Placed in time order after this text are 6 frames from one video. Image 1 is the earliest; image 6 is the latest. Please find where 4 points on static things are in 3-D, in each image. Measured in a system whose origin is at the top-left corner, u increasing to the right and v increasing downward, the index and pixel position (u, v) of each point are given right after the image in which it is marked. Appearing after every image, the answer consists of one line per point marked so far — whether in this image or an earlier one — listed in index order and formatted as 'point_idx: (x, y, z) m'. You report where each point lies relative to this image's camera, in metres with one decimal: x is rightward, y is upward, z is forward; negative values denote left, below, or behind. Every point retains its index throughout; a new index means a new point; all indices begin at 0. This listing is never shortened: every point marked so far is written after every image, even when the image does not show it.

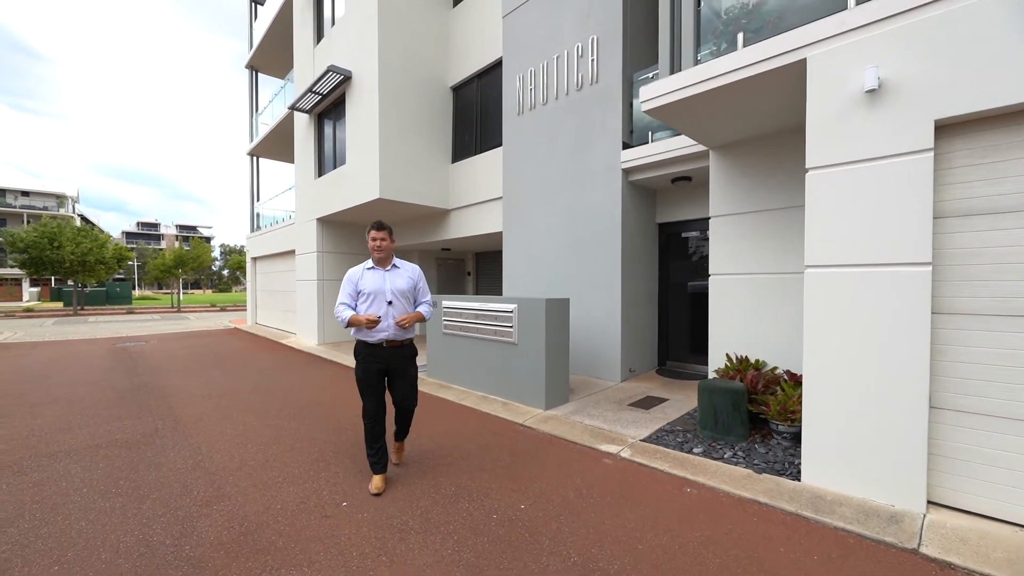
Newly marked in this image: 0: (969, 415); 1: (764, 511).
0: (+2.8, -0.8, +2.8) m
1: (+1.6, -1.4, +2.8) m
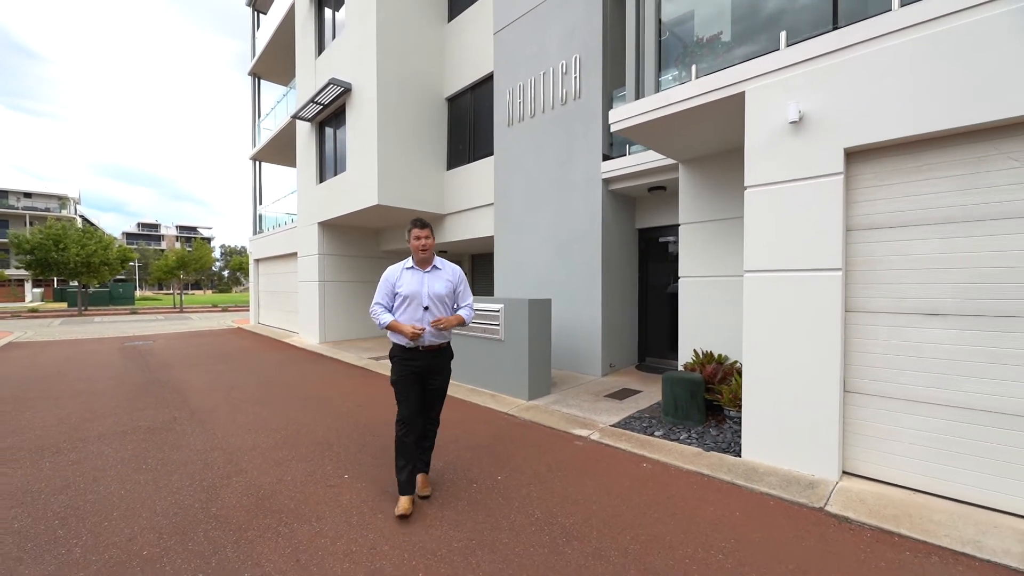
0: (+2.6, -0.8, +3.2) m
1: (+1.4, -1.4, +3.3) m
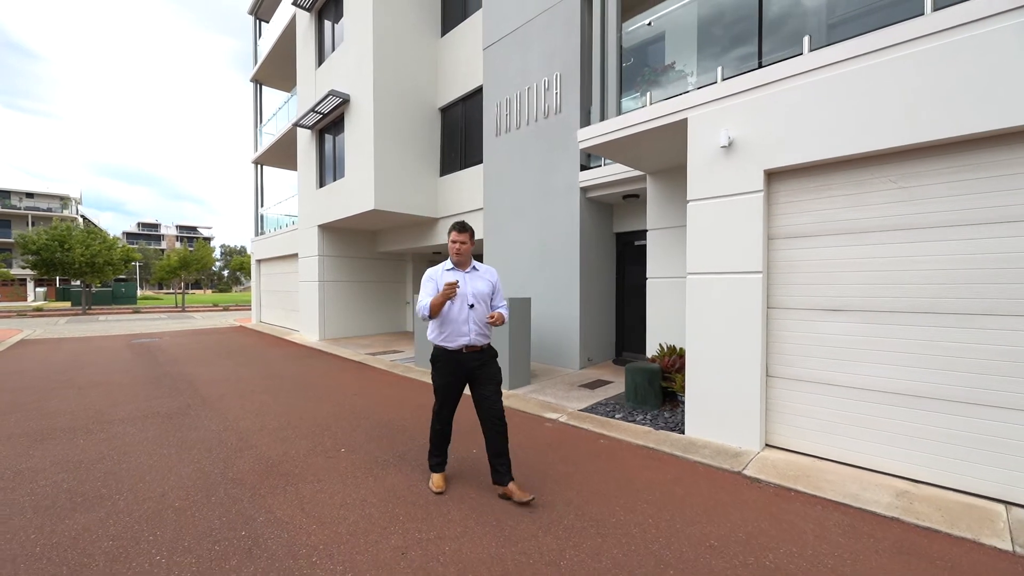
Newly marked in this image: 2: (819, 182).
0: (+2.4, -0.8, +3.8) m
1: (+1.2, -1.4, +3.9) m
2: (+2.5, +0.9, +3.7) m
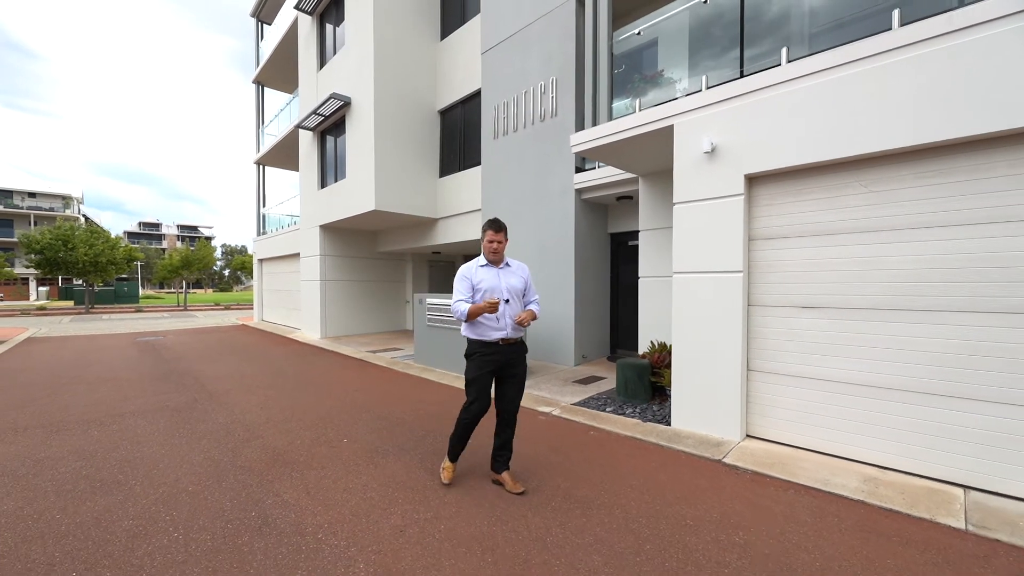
0: (+2.3, -0.8, +4.0) m
1: (+1.1, -1.4, +4.1) m
2: (+2.5, +0.9, +3.9) m
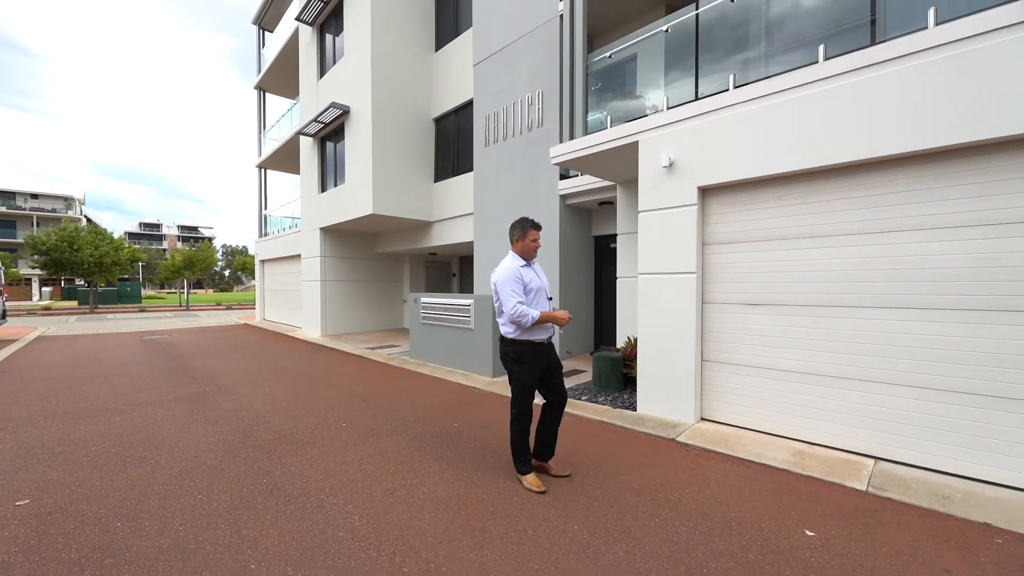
0: (+2.1, -0.8, +4.5) m
1: (+0.9, -1.4, +4.6) m
2: (+2.3, +0.9, +4.4) m
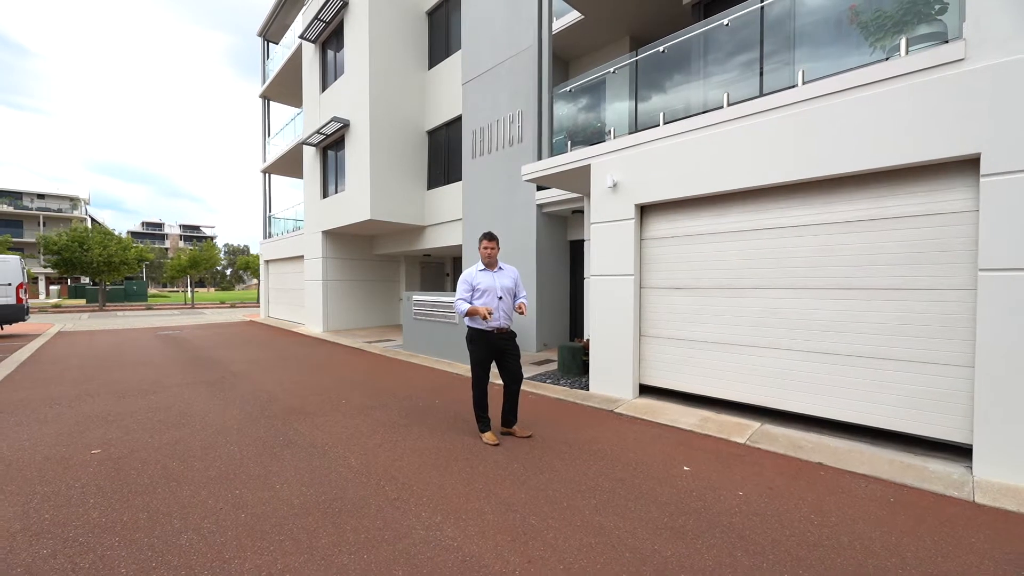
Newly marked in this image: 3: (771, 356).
0: (+1.7, -0.8, +5.5) m
1: (+0.6, -1.4, +5.5) m
2: (+1.9, +0.9, +5.3) m
3: (+2.7, -0.7, +4.6) m
